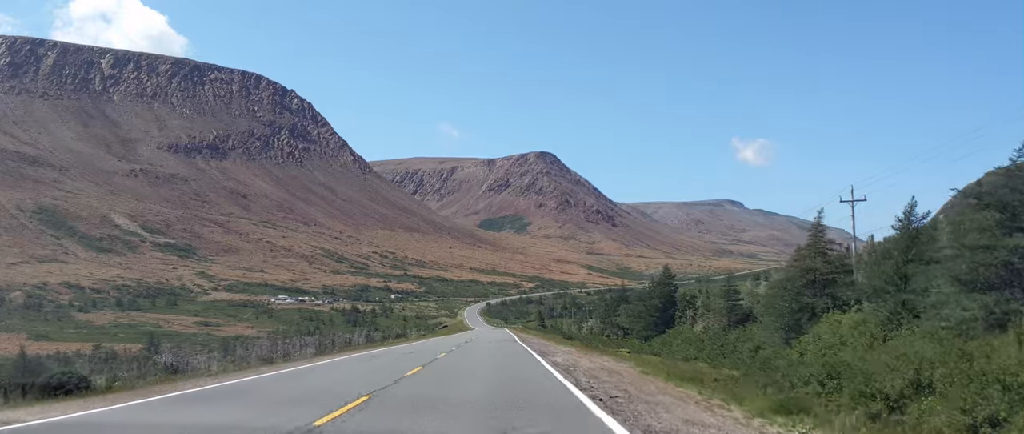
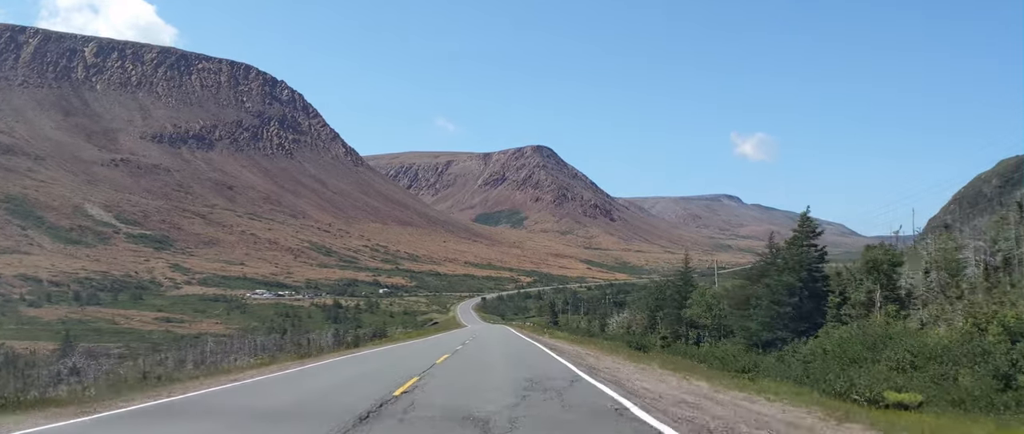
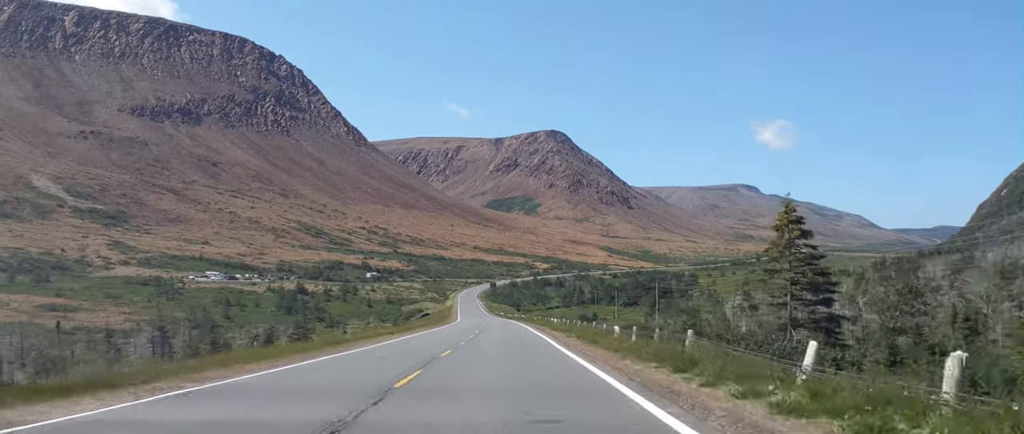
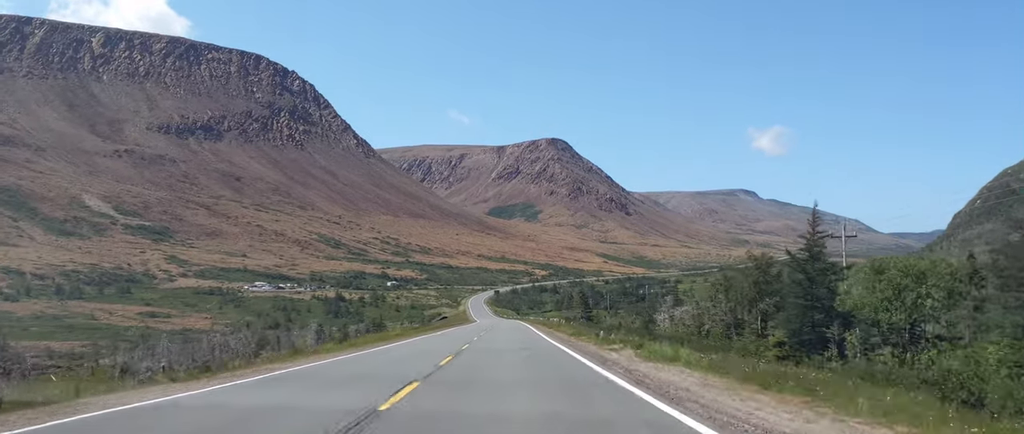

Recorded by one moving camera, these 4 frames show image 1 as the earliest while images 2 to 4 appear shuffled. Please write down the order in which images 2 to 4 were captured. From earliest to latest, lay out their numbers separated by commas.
2, 4, 3
